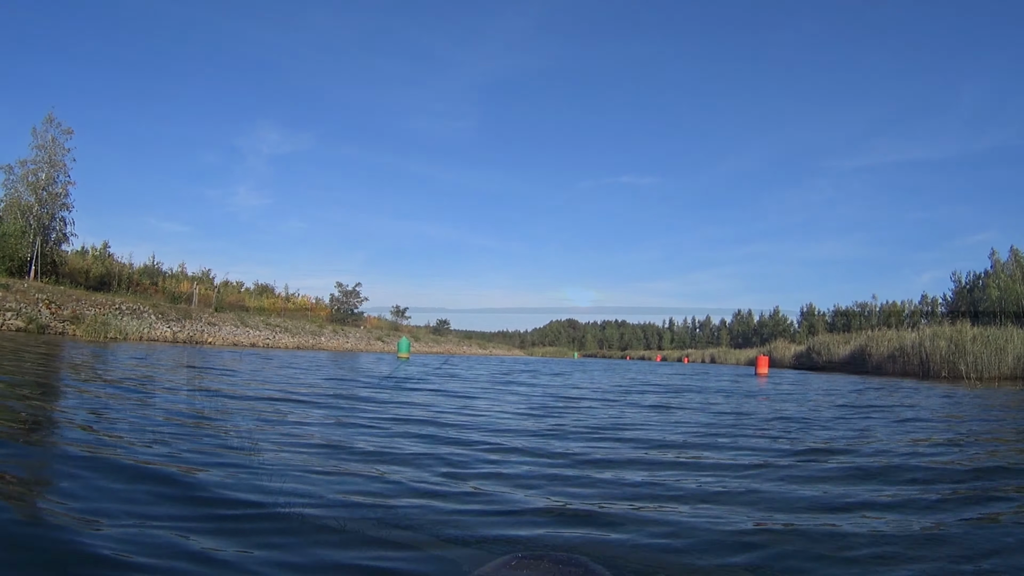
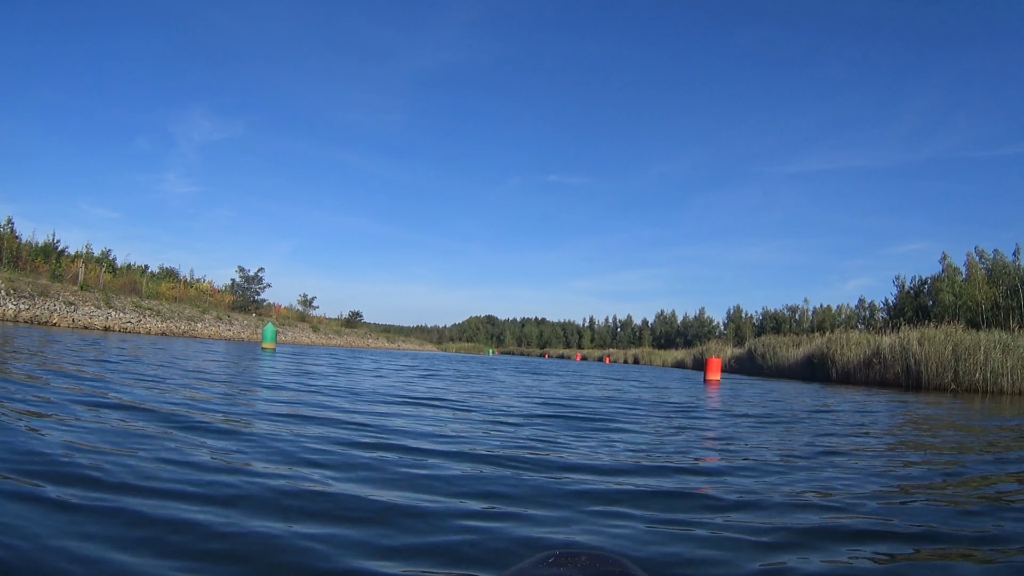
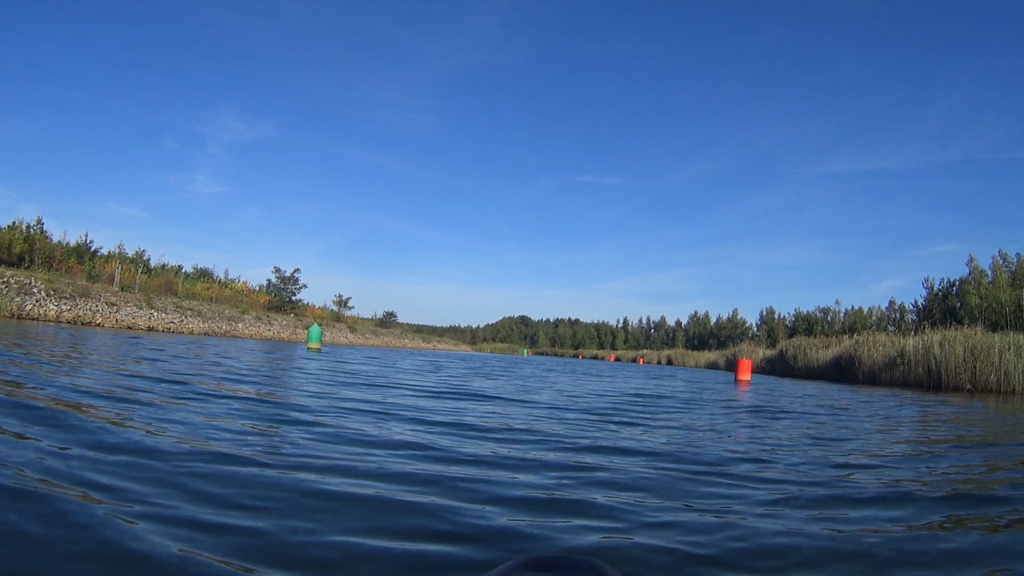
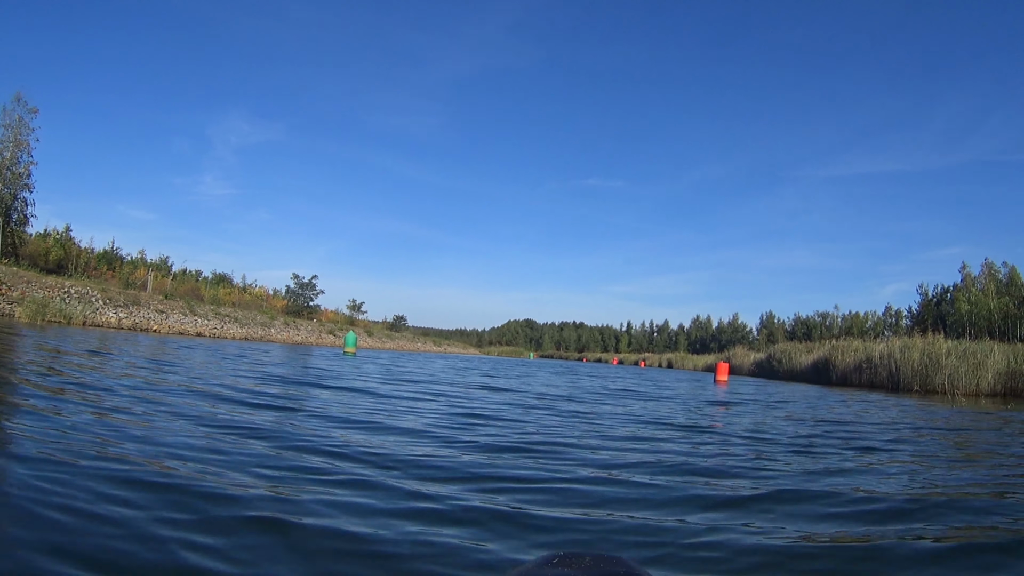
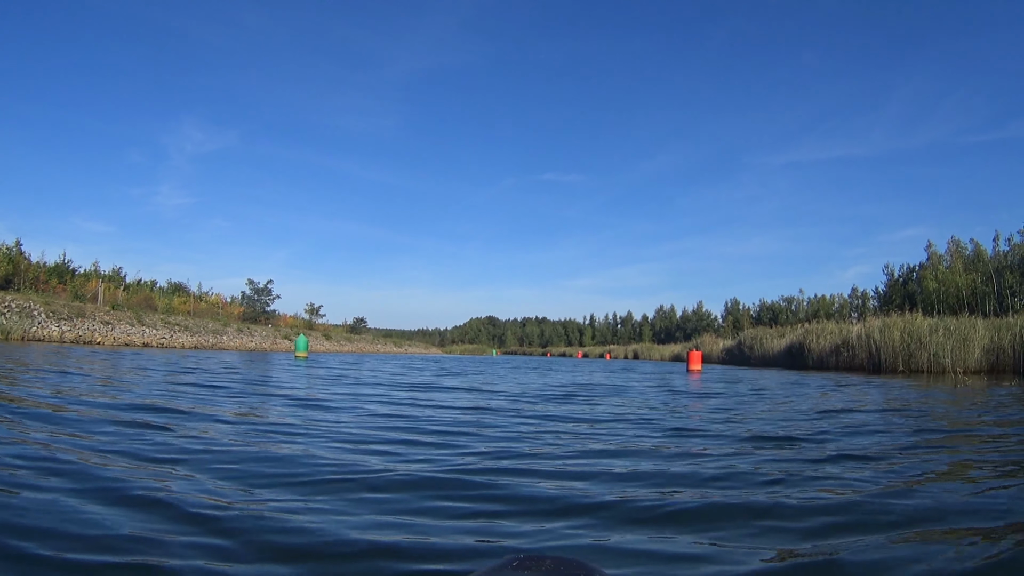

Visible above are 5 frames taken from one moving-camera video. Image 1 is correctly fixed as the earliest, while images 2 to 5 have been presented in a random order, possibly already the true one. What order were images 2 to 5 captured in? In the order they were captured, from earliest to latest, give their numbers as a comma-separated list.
4, 5, 3, 2
